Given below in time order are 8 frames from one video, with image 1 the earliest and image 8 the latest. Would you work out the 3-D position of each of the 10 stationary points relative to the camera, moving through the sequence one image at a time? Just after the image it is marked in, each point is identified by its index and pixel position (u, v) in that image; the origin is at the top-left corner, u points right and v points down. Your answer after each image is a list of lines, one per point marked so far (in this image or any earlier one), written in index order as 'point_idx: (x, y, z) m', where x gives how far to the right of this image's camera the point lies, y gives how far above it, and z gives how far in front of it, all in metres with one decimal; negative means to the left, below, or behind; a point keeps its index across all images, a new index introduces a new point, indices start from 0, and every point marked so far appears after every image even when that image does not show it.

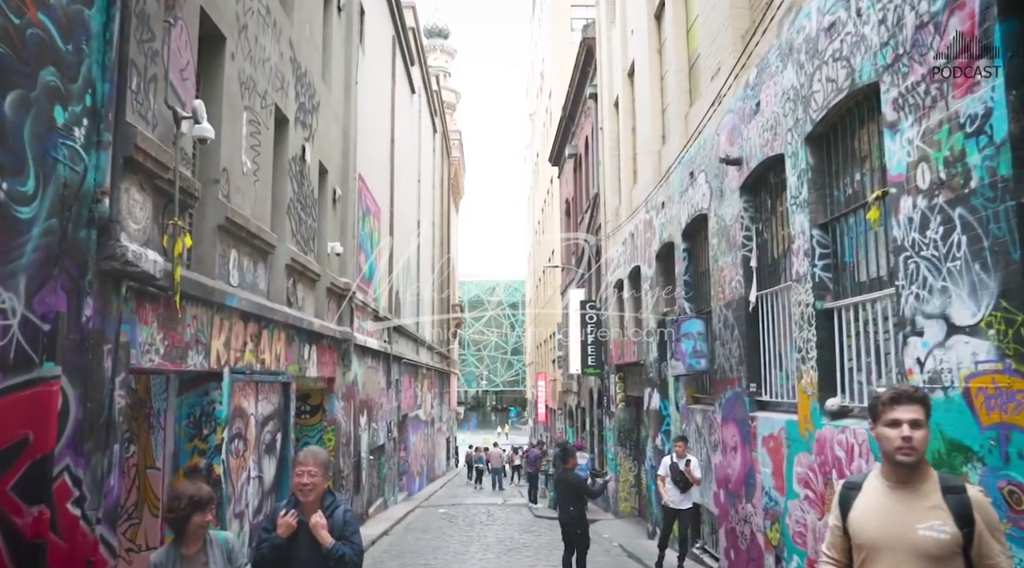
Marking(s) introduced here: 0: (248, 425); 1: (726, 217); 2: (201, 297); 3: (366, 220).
0: (-3.0, -1.6, +9.8) m
1: (+2.6, +0.8, +10.2) m
2: (-2.8, -0.1, +7.8) m
3: (-3.2, +1.4, +18.5) m
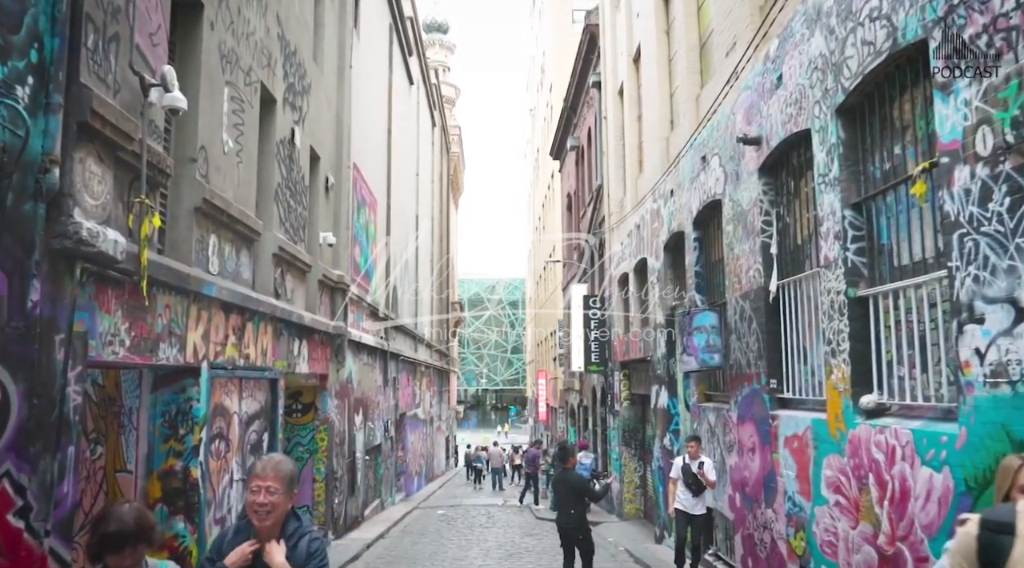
0: (-3.0, -1.5, +9.1) m
1: (+2.6, +0.9, +9.6) m
2: (-2.8, 0.0, +7.1) m
3: (-3.2, +1.6, +17.9) m
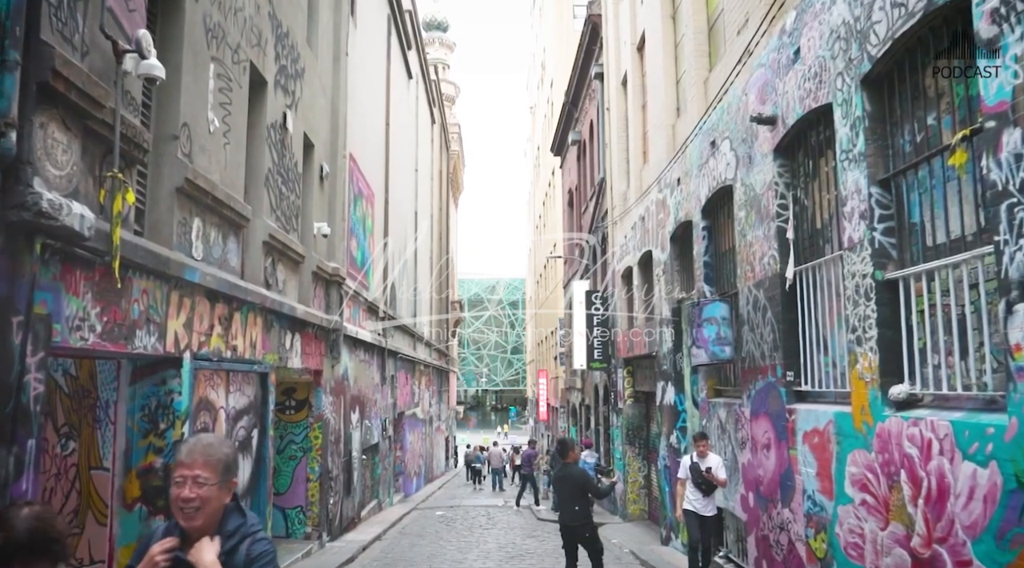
0: (-3.0, -1.4, +8.6) m
1: (+2.6, +1.1, +9.1) m
2: (-2.8, +0.1, +6.7) m
3: (-3.1, +1.7, +17.4) m
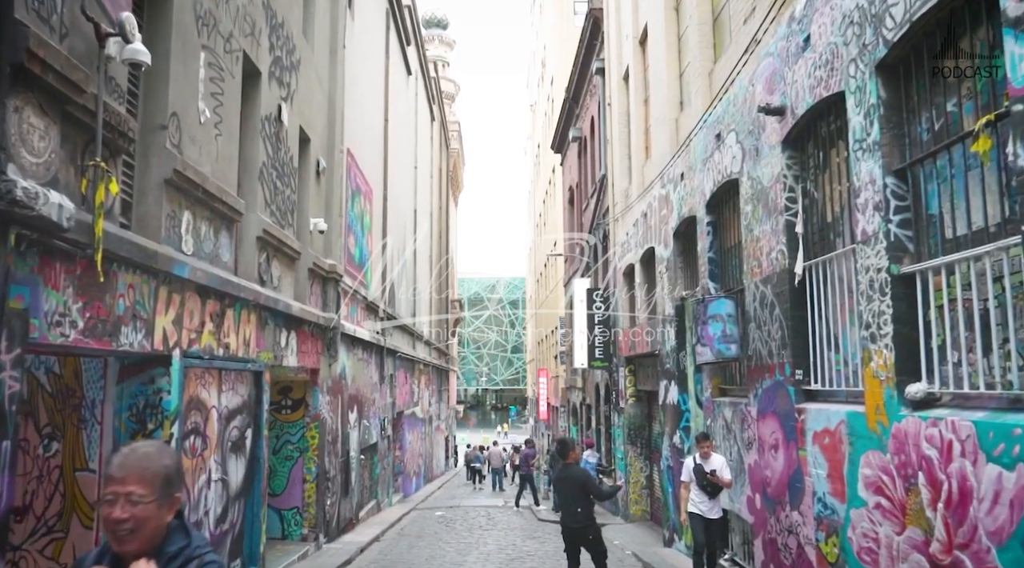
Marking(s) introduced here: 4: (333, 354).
0: (-3.0, -1.3, +8.4) m
1: (+2.6, +1.1, +8.8) m
2: (-2.8, +0.2, +6.4) m
3: (-3.1, +1.7, +17.1) m
4: (-2.9, -1.1, +13.9) m
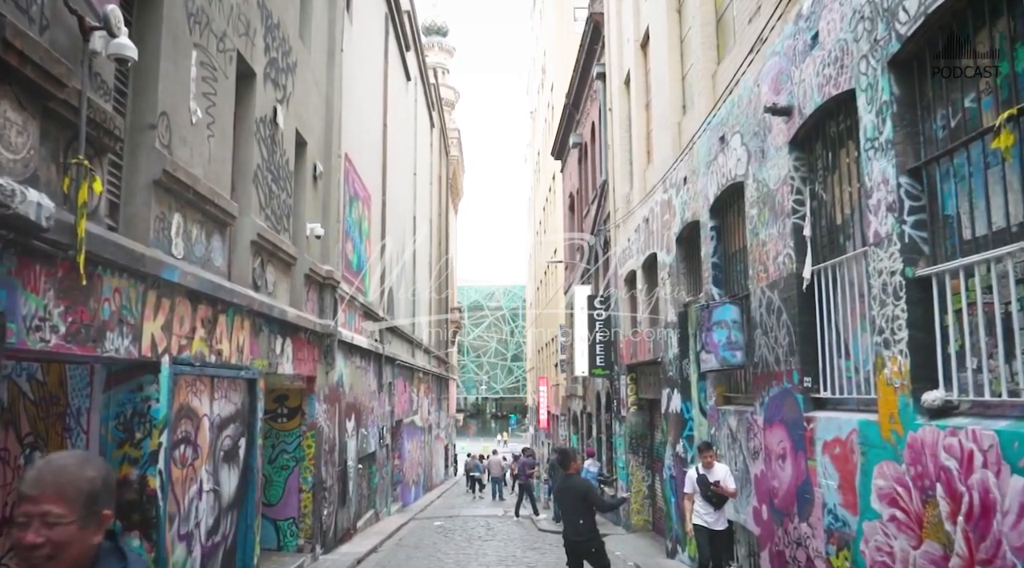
0: (-3.0, -1.4, +8.1) m
1: (+2.6, +1.1, +8.6) m
2: (-2.8, +0.1, +6.2) m
3: (-3.1, +1.6, +16.9) m
4: (-2.9, -1.2, +13.7) m
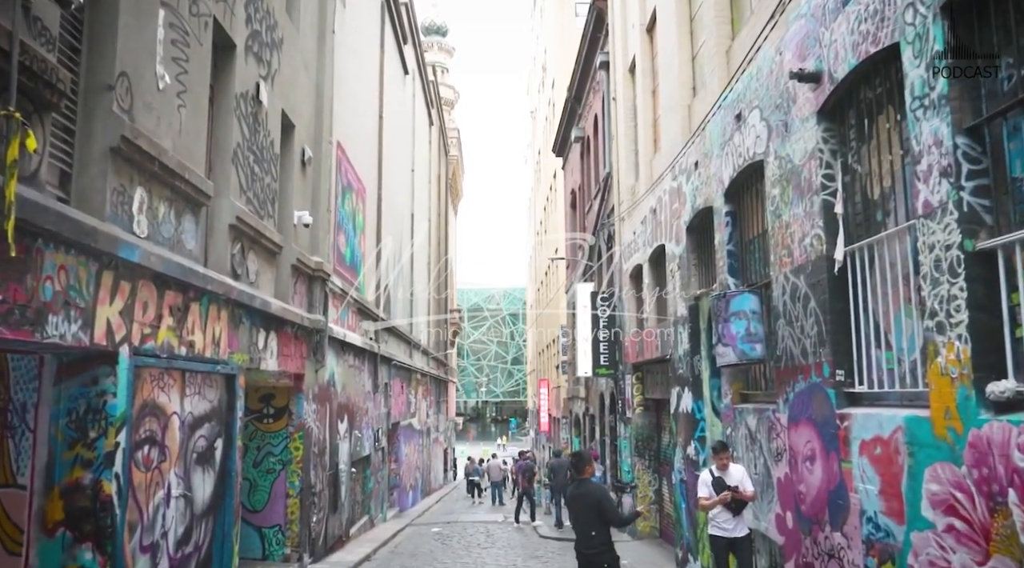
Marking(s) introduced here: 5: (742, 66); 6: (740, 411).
0: (-3.0, -1.2, +7.4) m
1: (+2.6, +1.2, +7.9) m
2: (-2.8, +0.3, +5.4) m
3: (-3.1, +1.7, +16.2) m
4: (-2.9, -1.1, +12.9) m
5: (+2.6, +2.4, +9.6) m
6: (+2.5, -1.4, +9.5) m
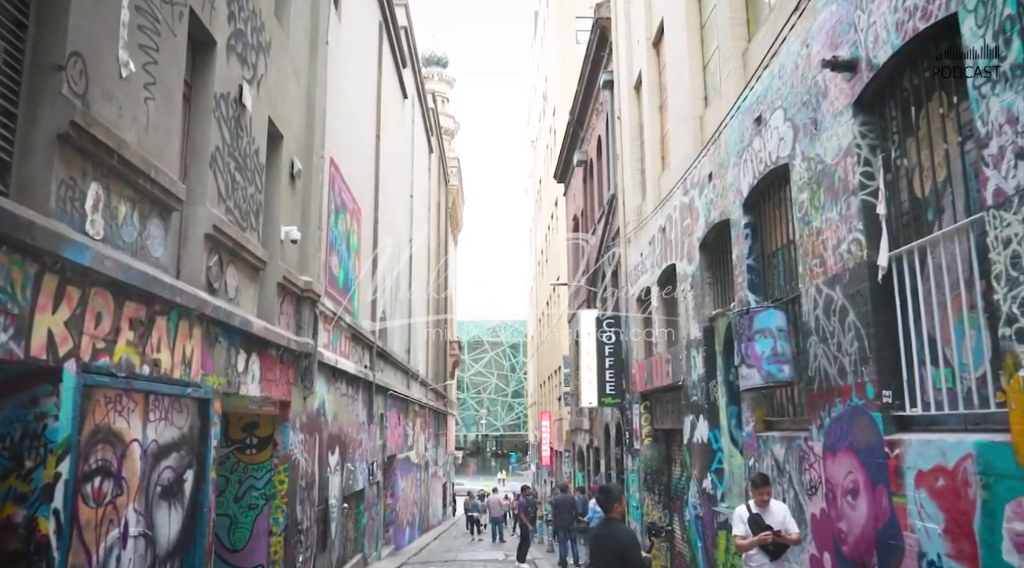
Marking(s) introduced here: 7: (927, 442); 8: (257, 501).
0: (-2.9, -1.3, +6.5) m
1: (+2.6, +1.1, +7.1) m
2: (-2.8, +0.3, +4.6) m
3: (-3.1, +1.2, +15.5) m
4: (-2.9, -1.4, +12.1) m
5: (+2.6, +2.3, +8.9) m
6: (+2.6, -1.6, +8.7) m
7: (+2.7, -1.0, +5.4) m
8: (-3.2, -2.7, +10.8) m
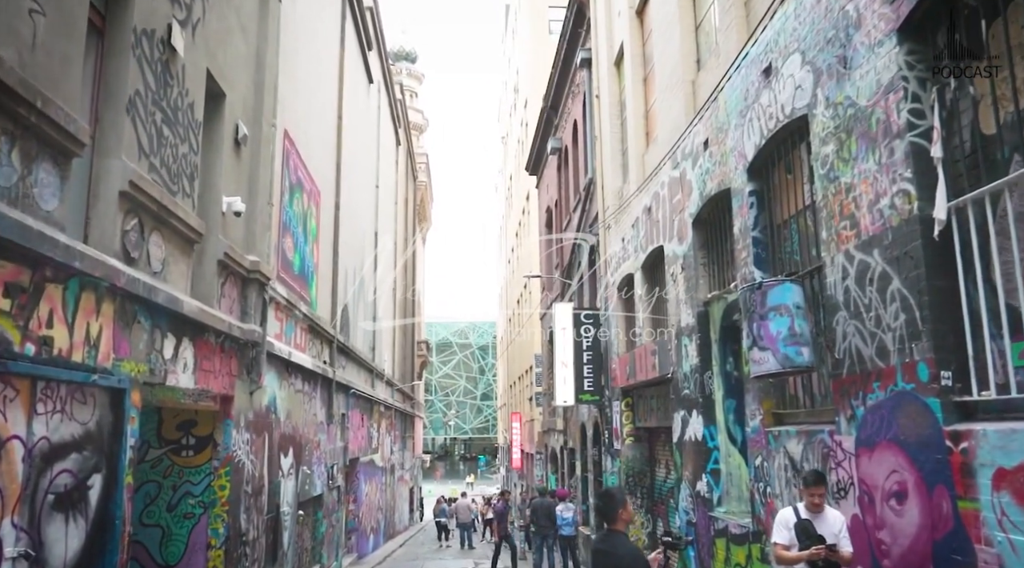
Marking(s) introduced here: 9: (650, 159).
0: (-3.1, -1.1, +5.2) m
1: (+2.5, +1.3, +6.0) m
2: (-2.9, +0.5, +3.3) m
3: (-3.6, +1.5, +14.1) m
4: (-3.2, -1.2, +10.7) m
5: (+2.4, +2.5, +7.8) m
6: (+2.3, -1.3, +7.5) m
7: (+2.5, -0.7, +4.3) m
8: (-3.5, -2.5, +9.4) m
9: (+2.1, +1.9, +13.0) m
